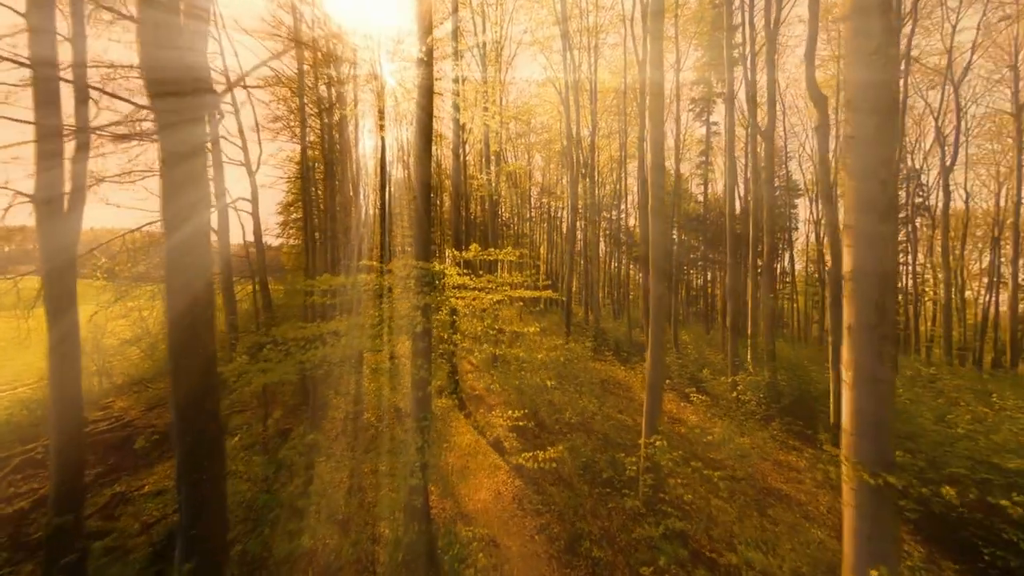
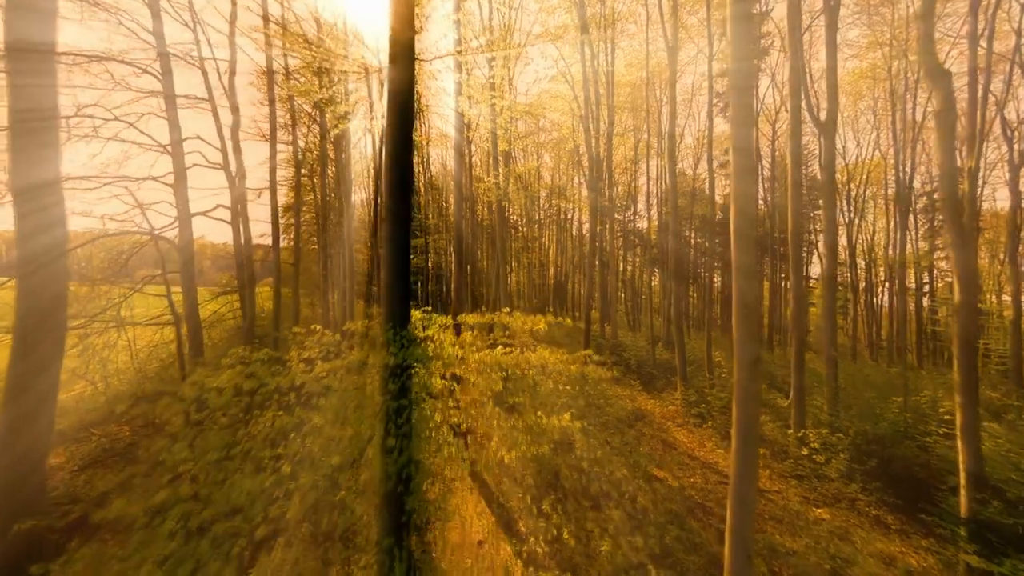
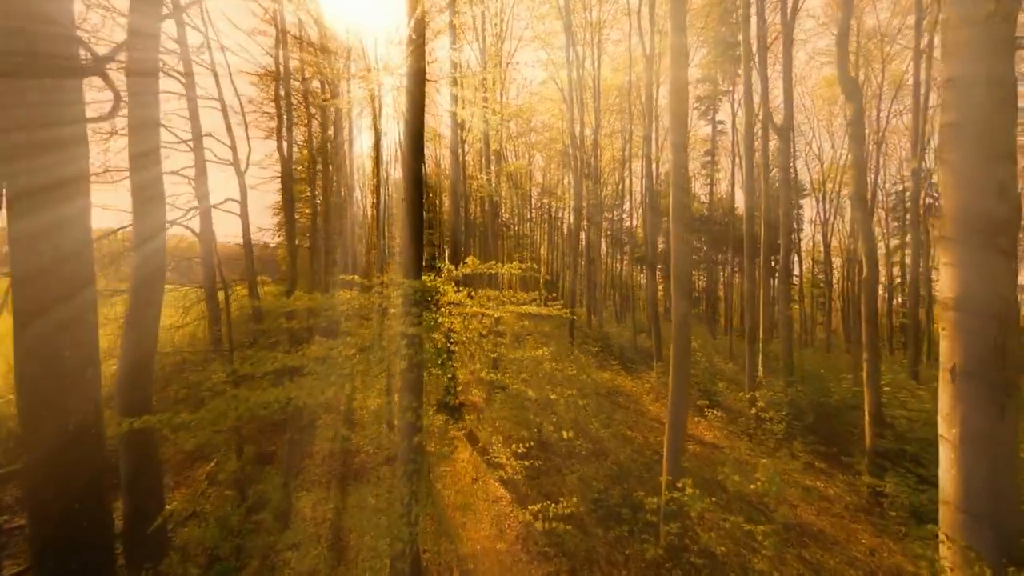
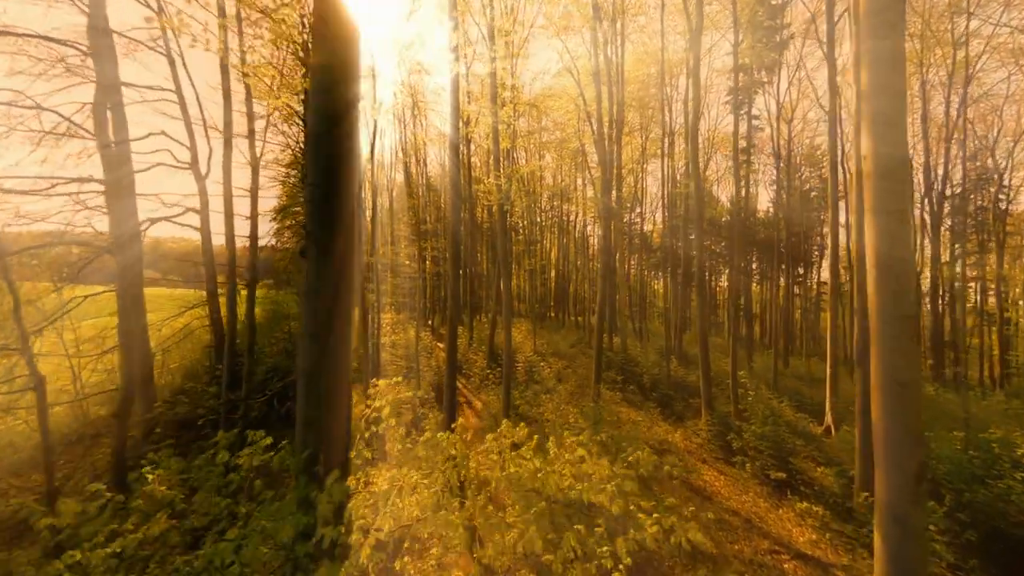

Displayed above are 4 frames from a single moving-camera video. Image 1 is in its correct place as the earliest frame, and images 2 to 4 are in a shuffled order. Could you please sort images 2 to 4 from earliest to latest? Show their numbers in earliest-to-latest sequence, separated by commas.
3, 2, 4
